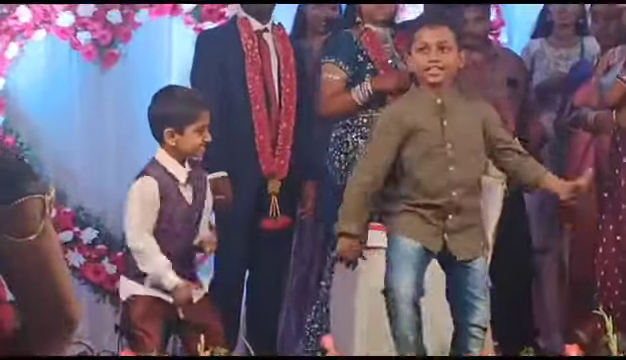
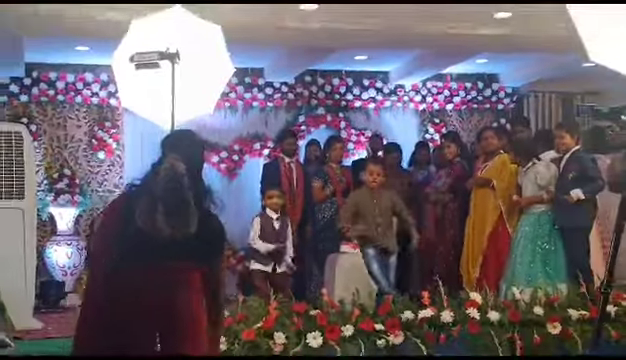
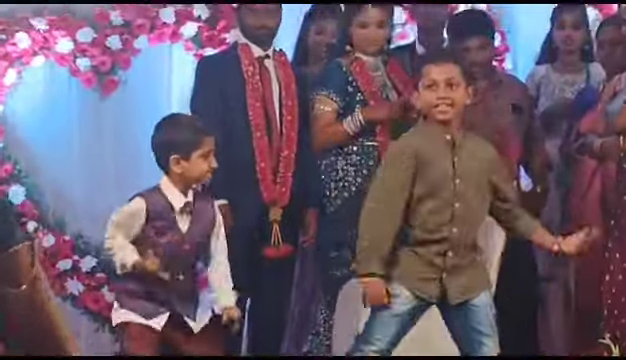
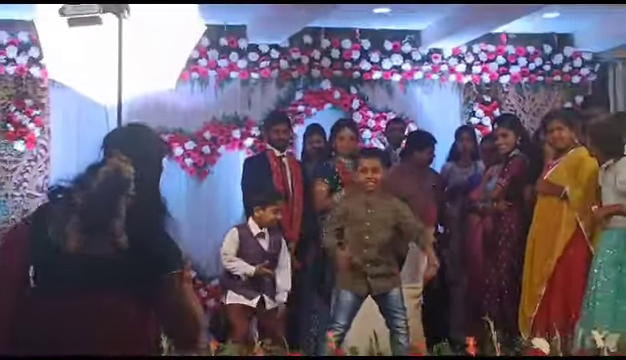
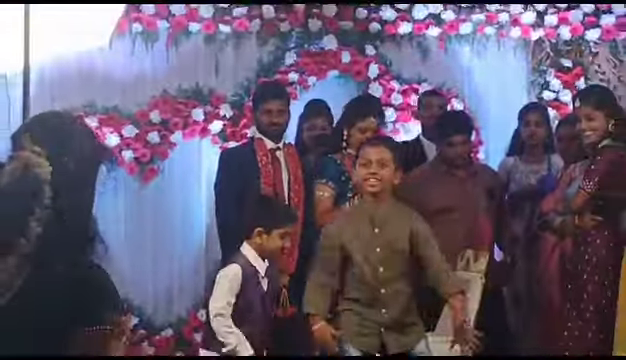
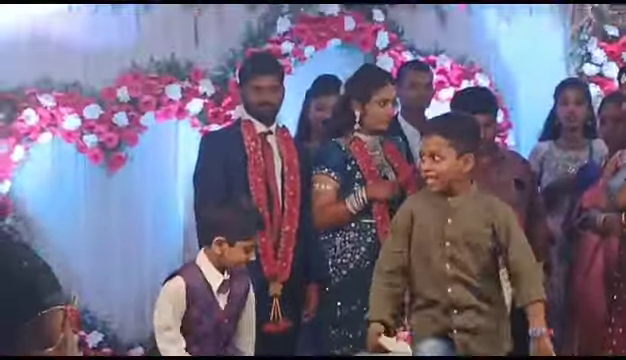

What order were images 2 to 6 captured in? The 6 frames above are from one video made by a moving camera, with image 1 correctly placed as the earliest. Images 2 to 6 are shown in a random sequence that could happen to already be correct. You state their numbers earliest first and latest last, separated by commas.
3, 6, 5, 4, 2
